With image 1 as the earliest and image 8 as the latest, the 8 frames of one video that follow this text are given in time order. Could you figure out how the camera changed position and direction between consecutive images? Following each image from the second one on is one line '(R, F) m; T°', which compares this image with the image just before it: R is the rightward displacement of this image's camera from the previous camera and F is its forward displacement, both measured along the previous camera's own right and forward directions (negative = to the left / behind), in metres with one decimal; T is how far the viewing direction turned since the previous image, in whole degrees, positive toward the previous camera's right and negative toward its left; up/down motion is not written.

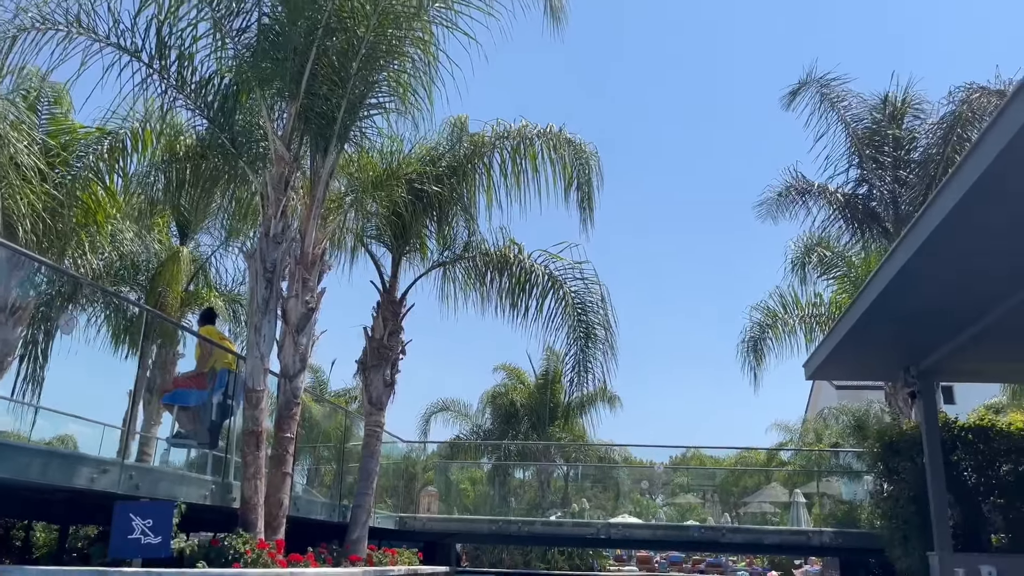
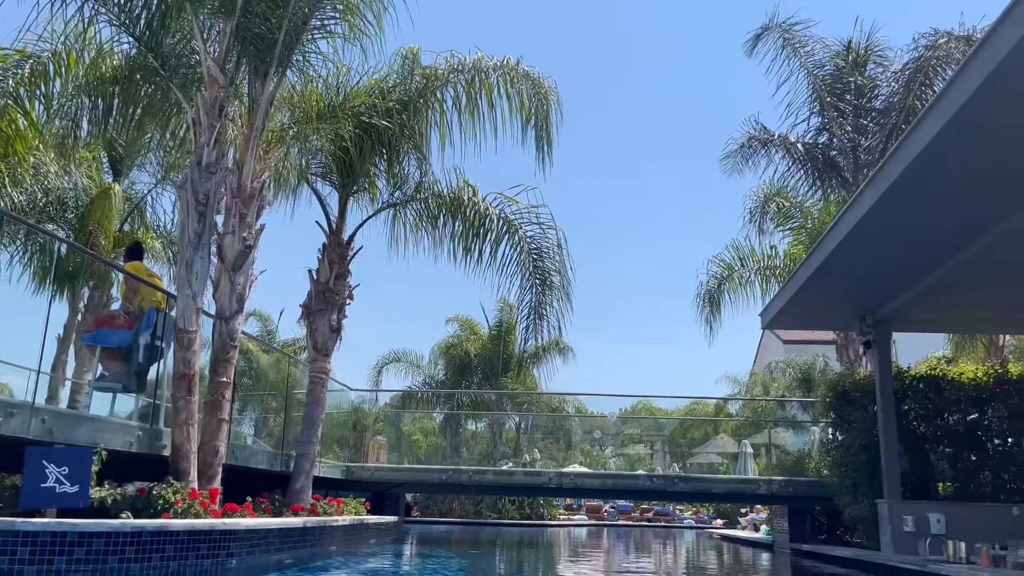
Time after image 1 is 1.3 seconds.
(0.0, +0.4) m; +3°
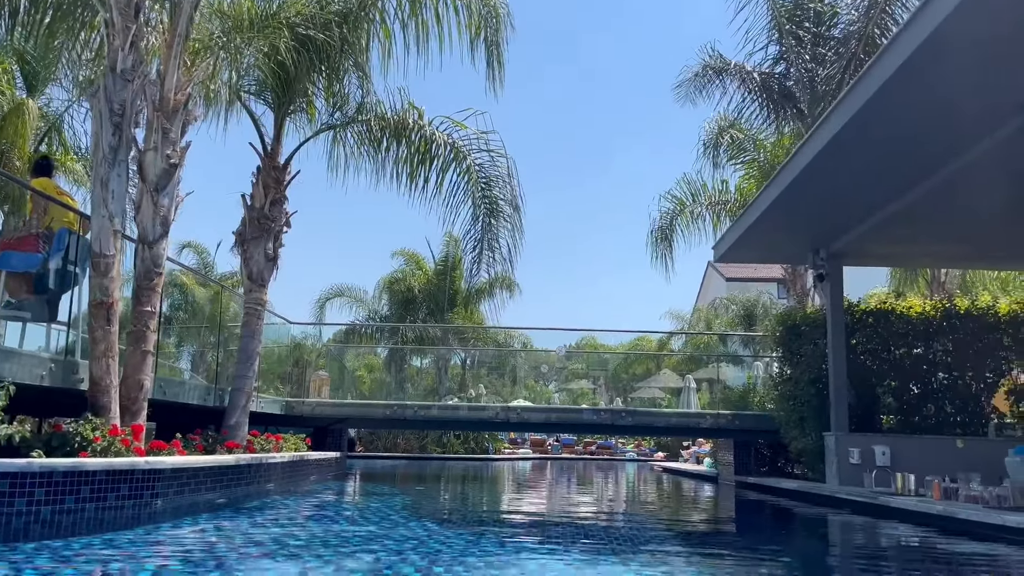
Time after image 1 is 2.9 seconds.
(0.0, +0.4) m; +4°
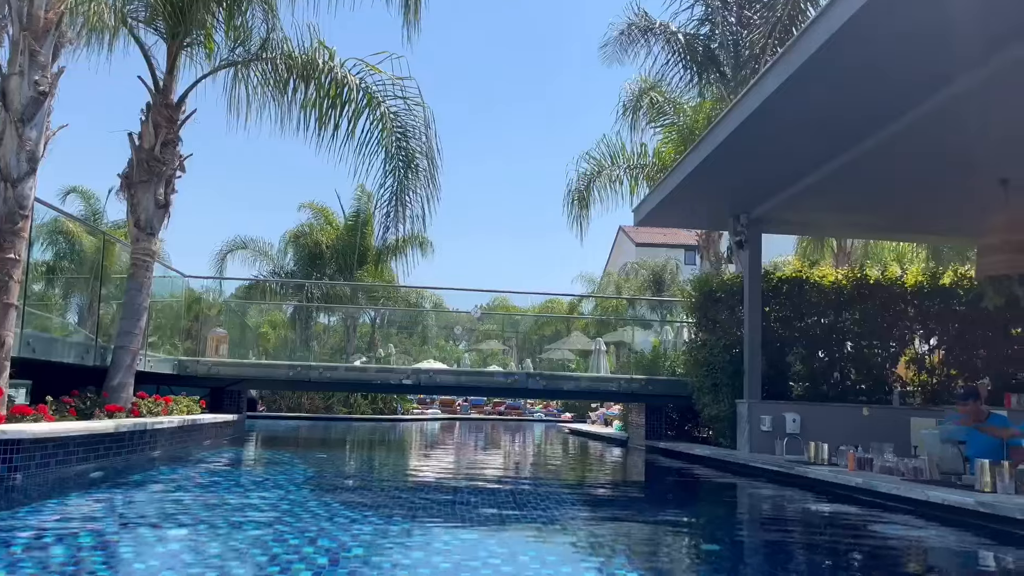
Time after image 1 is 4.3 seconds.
(0.0, +0.5) m; +6°
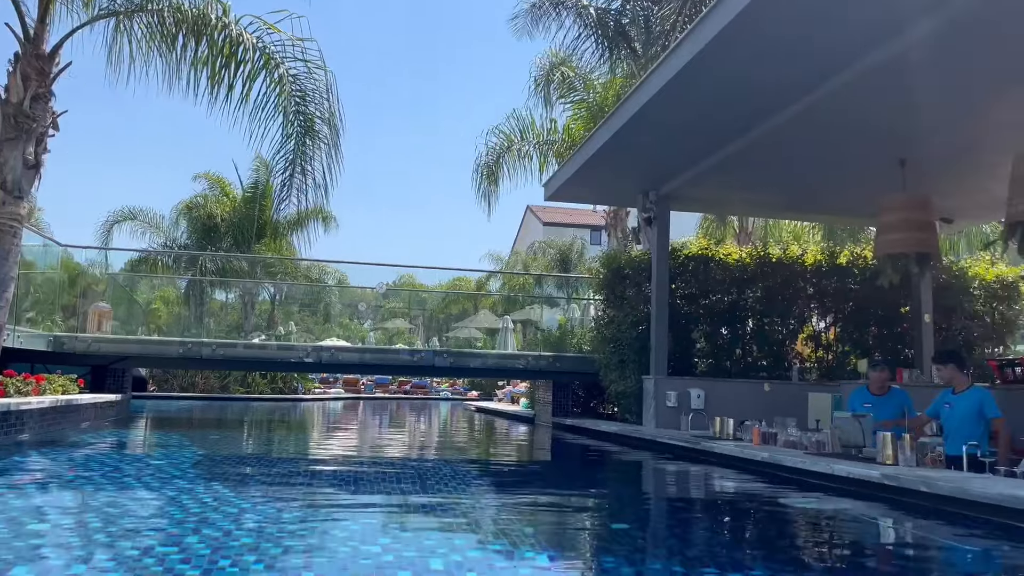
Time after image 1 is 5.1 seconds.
(0.0, +0.3) m; +7°
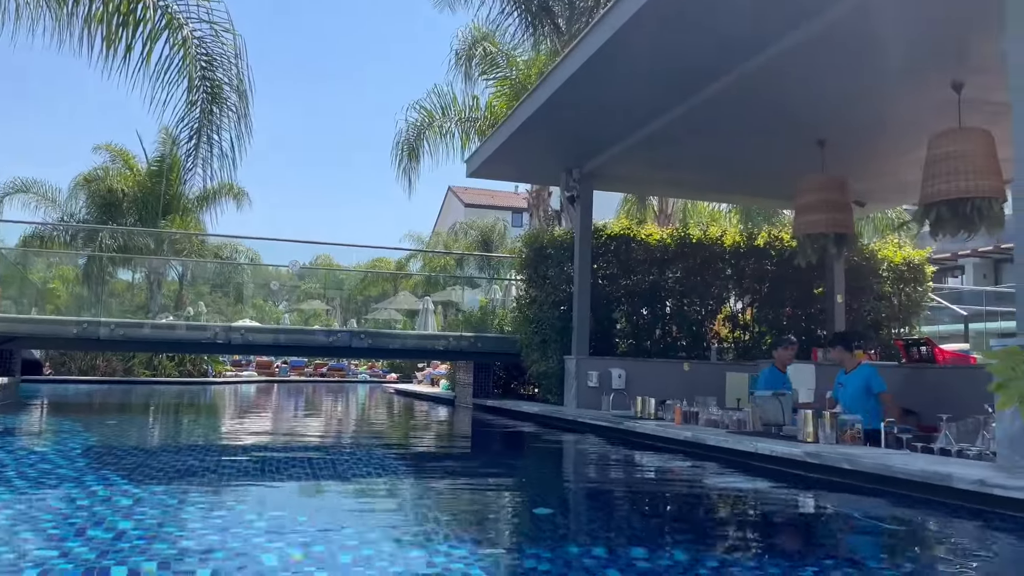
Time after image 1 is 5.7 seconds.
(0.0, +0.2) m; +6°
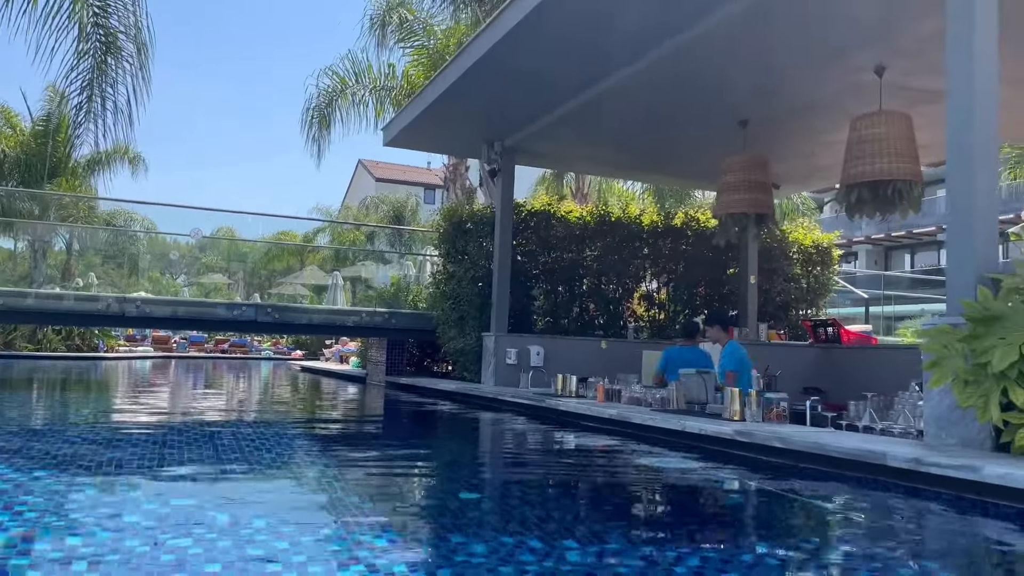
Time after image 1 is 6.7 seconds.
(-0.1, +0.3) m; +6°
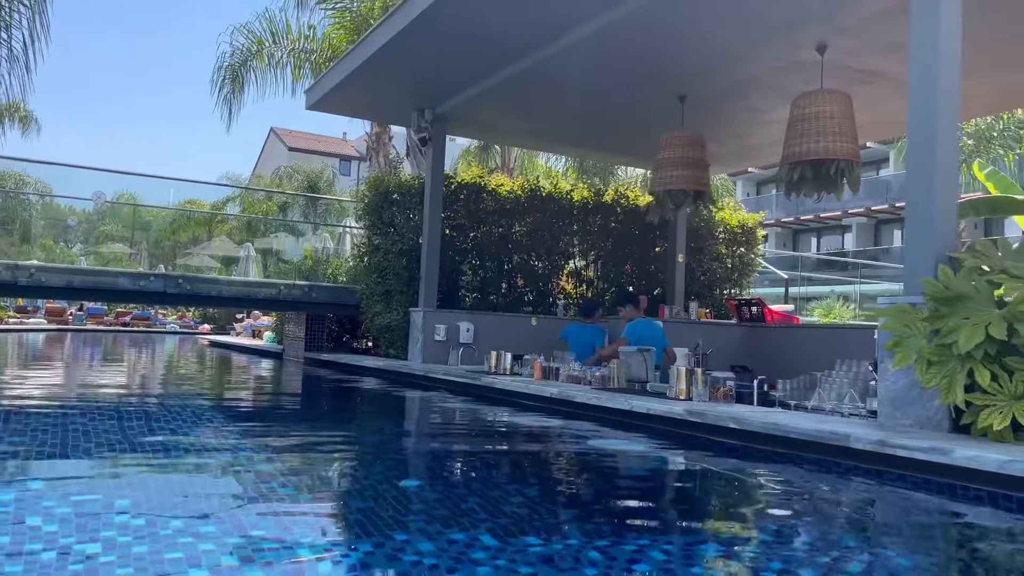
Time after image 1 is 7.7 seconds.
(-0.2, +0.3) m; +6°
